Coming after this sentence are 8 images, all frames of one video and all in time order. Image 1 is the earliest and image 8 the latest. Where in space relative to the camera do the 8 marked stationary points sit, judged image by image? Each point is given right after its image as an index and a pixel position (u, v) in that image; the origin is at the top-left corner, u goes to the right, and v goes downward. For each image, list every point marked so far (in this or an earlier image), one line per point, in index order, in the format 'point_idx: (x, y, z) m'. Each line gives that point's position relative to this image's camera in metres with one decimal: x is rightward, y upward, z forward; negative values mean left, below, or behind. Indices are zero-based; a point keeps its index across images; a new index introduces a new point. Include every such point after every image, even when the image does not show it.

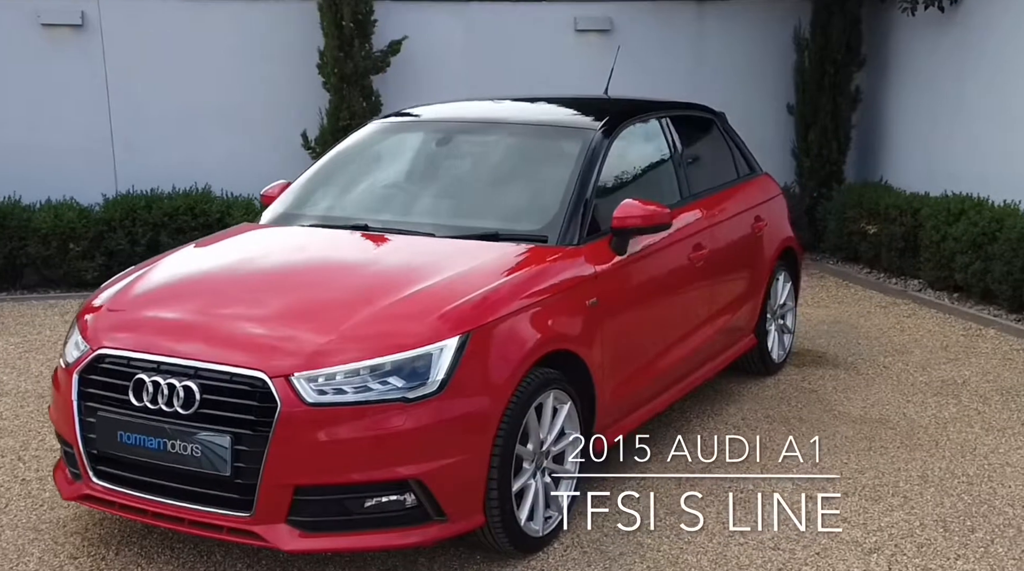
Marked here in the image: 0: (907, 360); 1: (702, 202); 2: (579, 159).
0: (+2.5, -0.5, +6.4) m
1: (+0.9, +0.4, +5.2) m
2: (+0.3, +0.6, +4.5) m
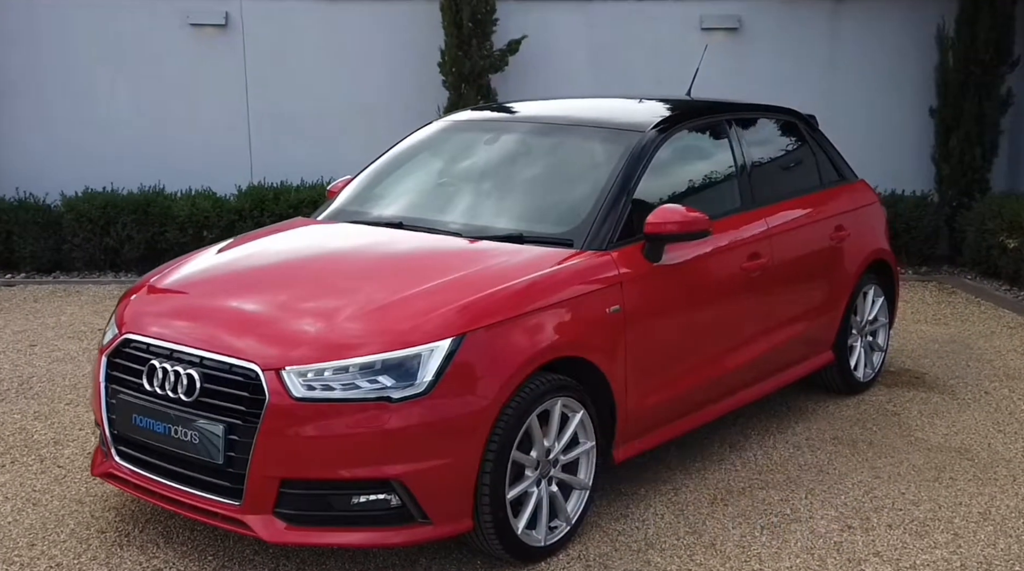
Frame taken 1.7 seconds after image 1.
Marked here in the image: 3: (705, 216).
0: (+2.9, -0.6, +5.9) m
1: (+1.3, +0.4, +5.0) m
2: (+0.5, +0.6, +4.4) m
3: (+0.8, +0.3, +4.2) m
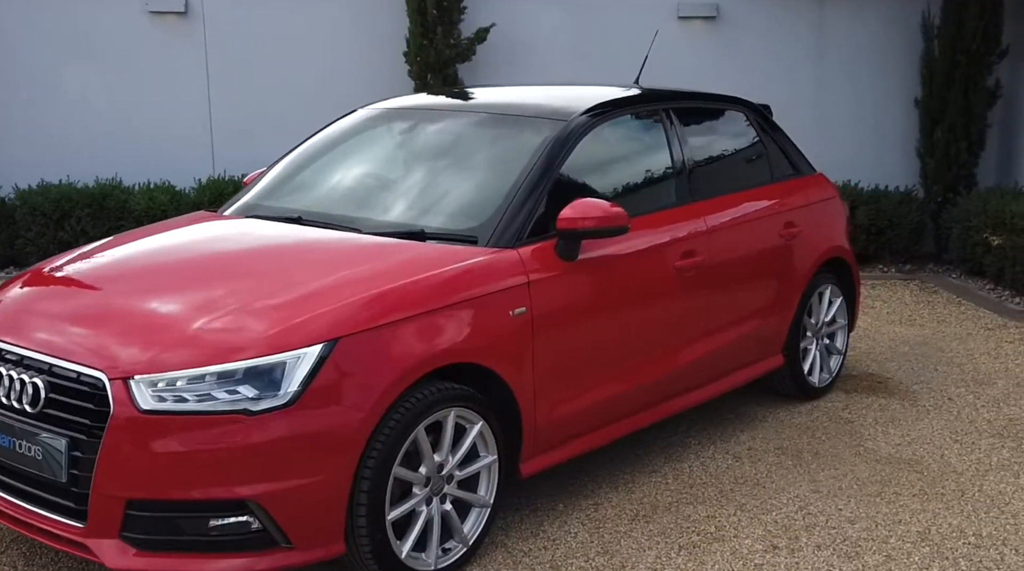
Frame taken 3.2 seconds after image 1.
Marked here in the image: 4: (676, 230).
0: (+2.6, -0.6, +5.6) m
1: (+0.9, +0.4, +4.7) m
2: (+0.1, +0.6, +4.1) m
3: (+0.4, +0.3, +3.9) m
4: (+0.7, +0.2, +4.4) m
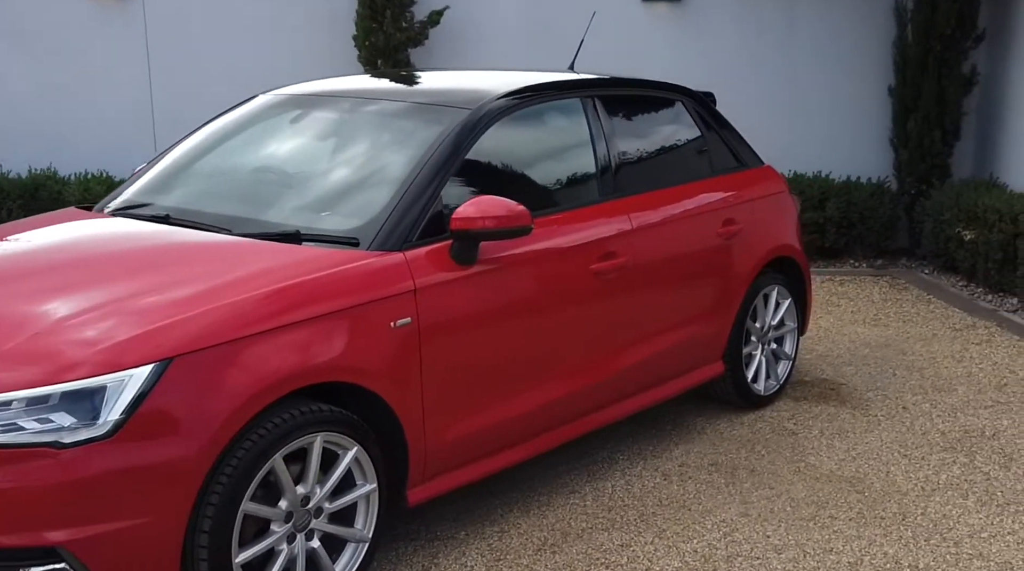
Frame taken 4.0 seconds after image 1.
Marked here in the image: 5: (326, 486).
0: (+2.2, -0.6, +5.3) m
1: (+0.5, +0.4, +4.3) m
2: (-0.2, +0.5, +3.7) m
3: (0.0, +0.2, +3.5) m
4: (+0.3, +0.2, +4.0) m
5: (-0.5, -0.6, +3.0) m
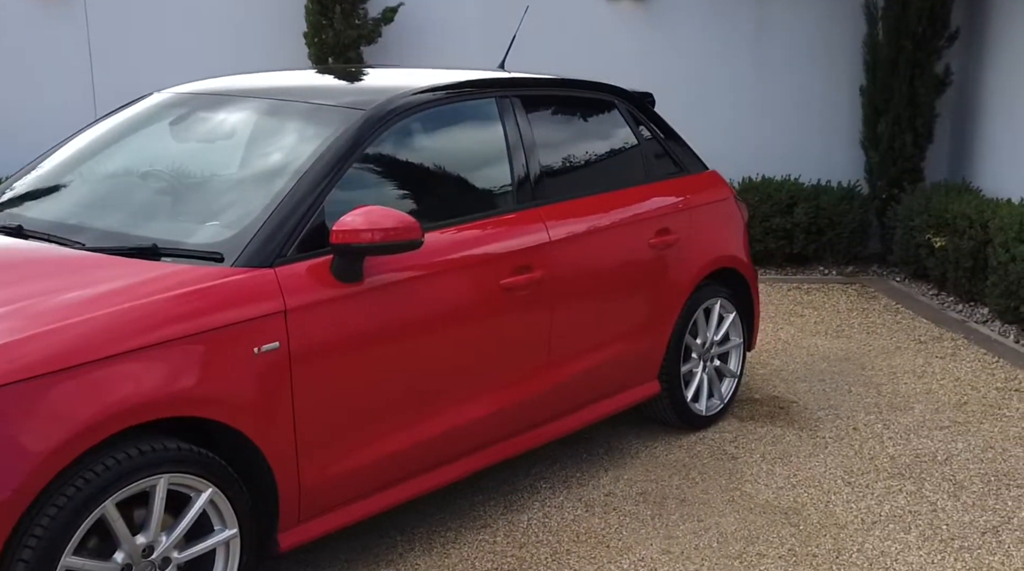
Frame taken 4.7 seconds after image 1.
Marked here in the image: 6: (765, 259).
0: (+1.8, -0.7, +5.0) m
1: (+0.2, +0.3, +4.0) m
2: (-0.6, +0.5, +3.4) m
3: (-0.3, +0.2, +3.2) m
4: (0.0, +0.2, +3.7) m
5: (-0.9, -0.6, +2.7) m
6: (+2.2, +0.2, +9.0) m
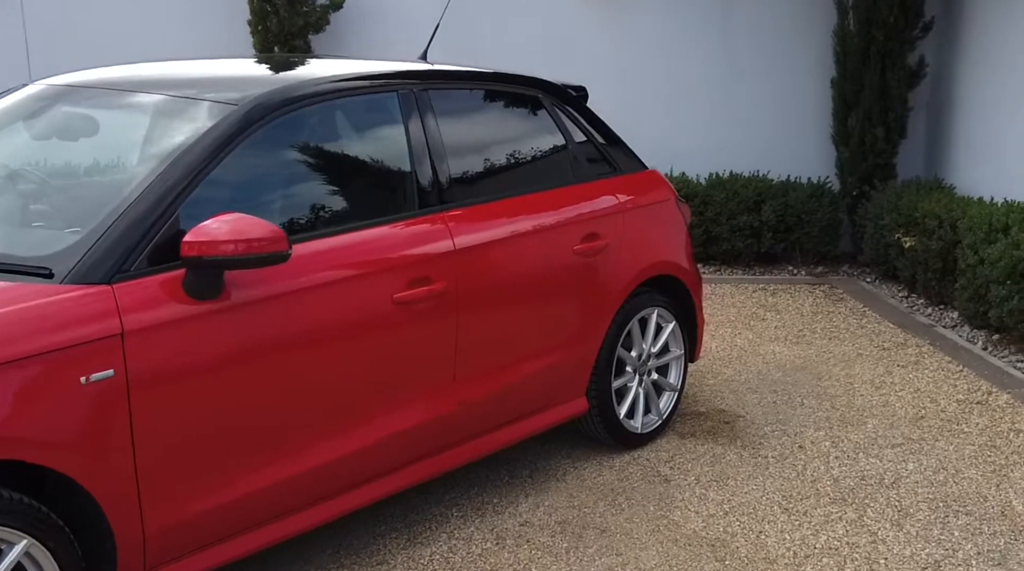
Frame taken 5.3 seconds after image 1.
0: (+1.5, -0.7, +4.6) m
1: (-0.1, +0.3, +3.7) m
2: (-0.9, +0.4, +3.0) m
3: (-0.6, +0.1, +2.8) m
4: (-0.3, +0.1, +3.4) m
5: (-1.2, -0.7, +2.4) m
6: (+1.9, +0.2, +8.7) m
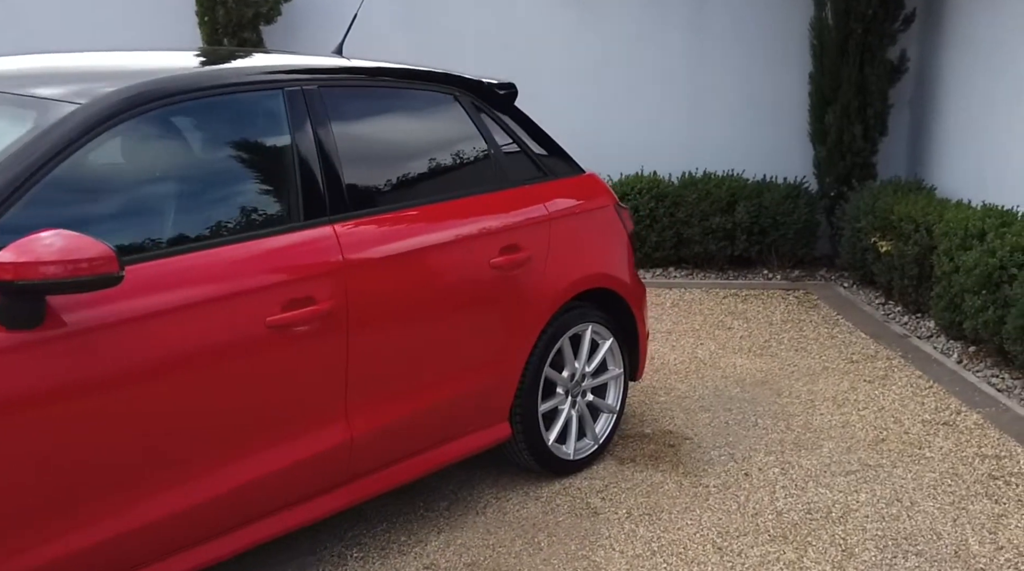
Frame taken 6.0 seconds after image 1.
0: (+1.2, -0.8, +4.3) m
1: (-0.5, +0.2, +3.3) m
2: (-1.2, +0.4, +2.7) m
3: (-0.9, +0.1, +2.5) m
4: (-0.7, +0.1, +3.1) m
5: (-1.5, -0.8, +2.0) m
6: (+1.6, +0.2, +8.3) m
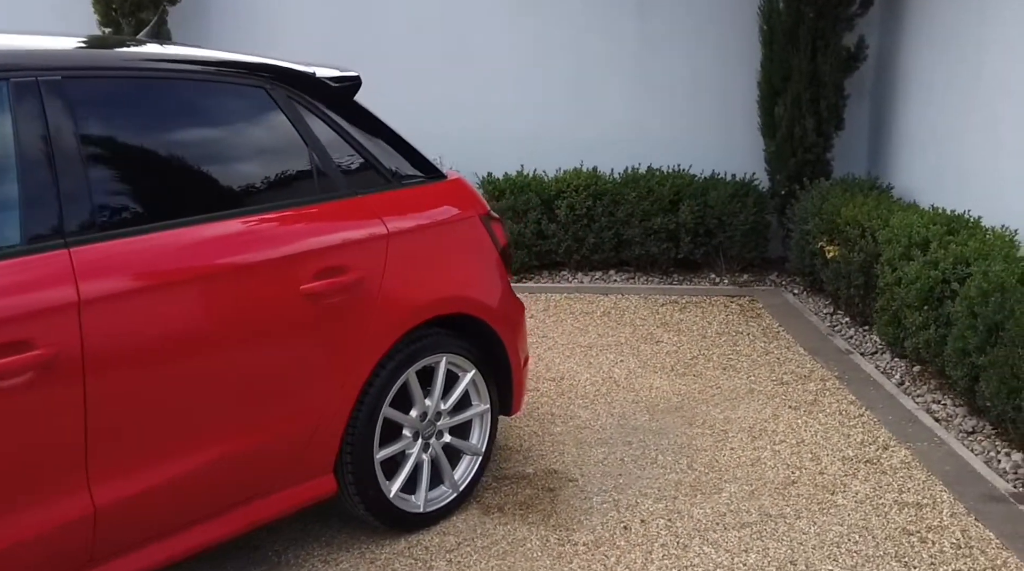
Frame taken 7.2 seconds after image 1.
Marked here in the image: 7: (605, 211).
0: (+0.6, -0.8, +3.7) m
1: (-1.0, +0.1, +2.8) m
2: (-1.8, +0.3, +2.2) m
3: (-1.5, 0.0, +2.0) m
4: (-1.2, -0.1, +2.5) m
5: (-2.1, -0.9, +1.5) m
6: (+1.0, +0.2, +7.8) m
7: (+0.7, +0.5, +7.6) m
